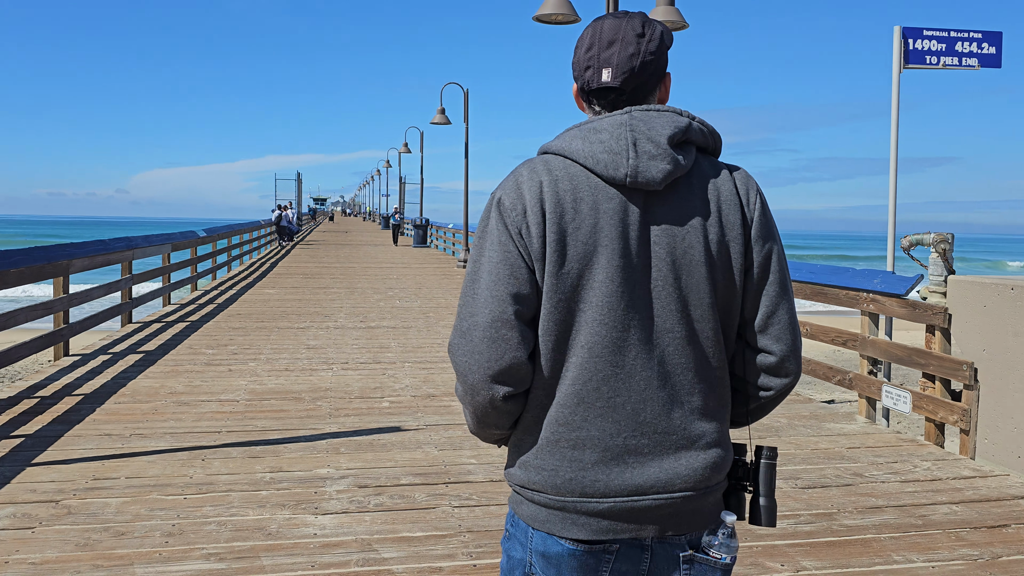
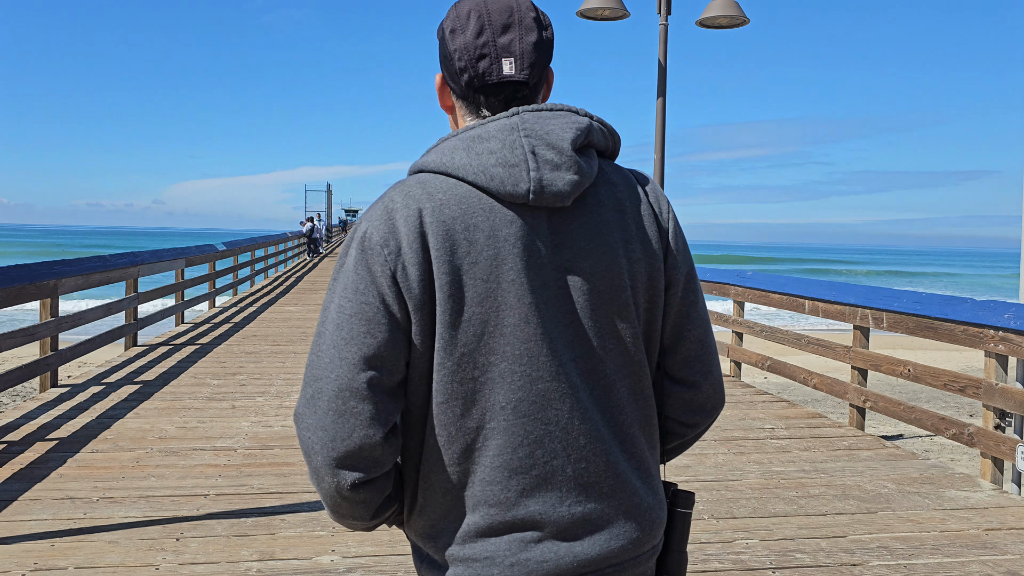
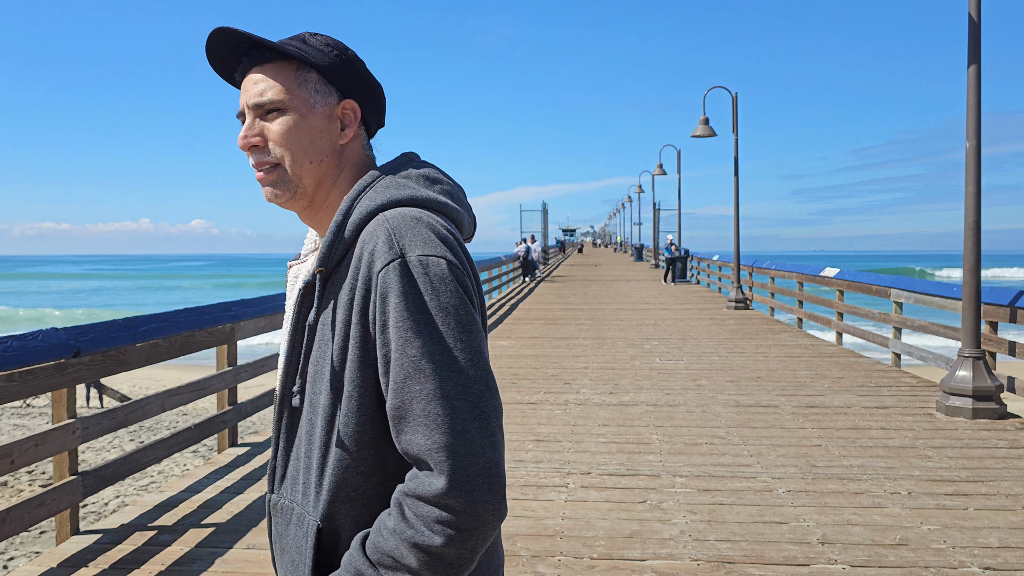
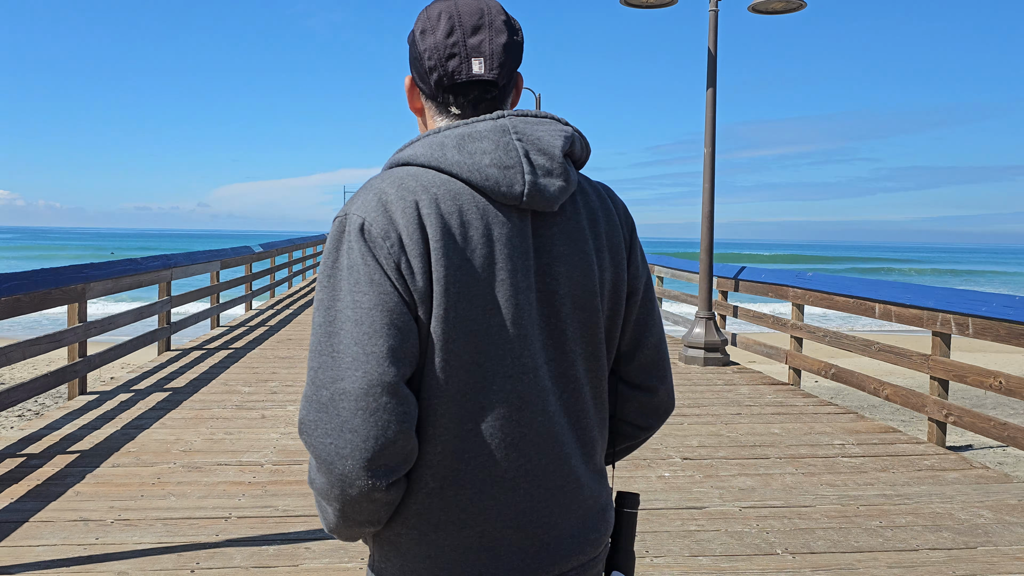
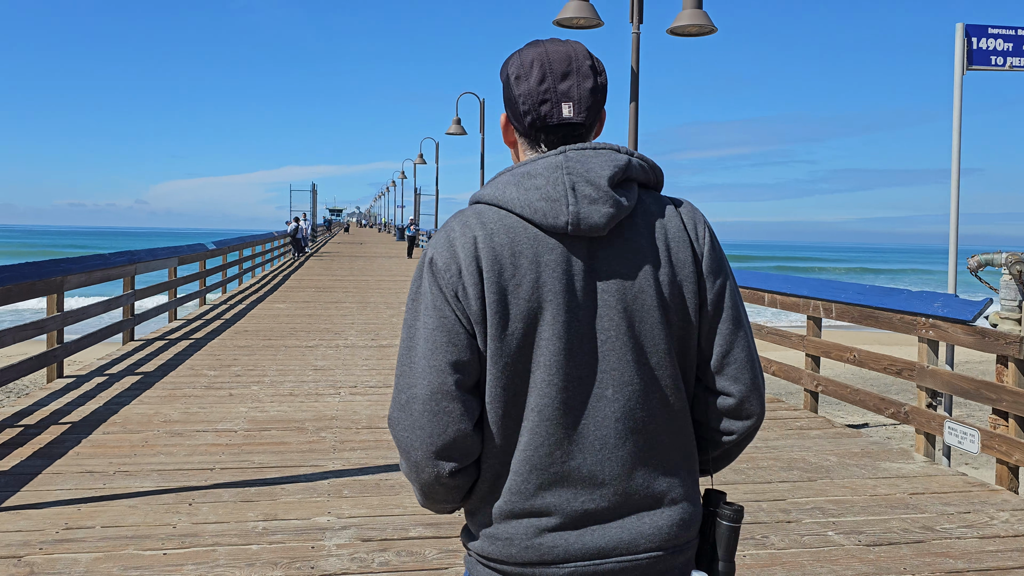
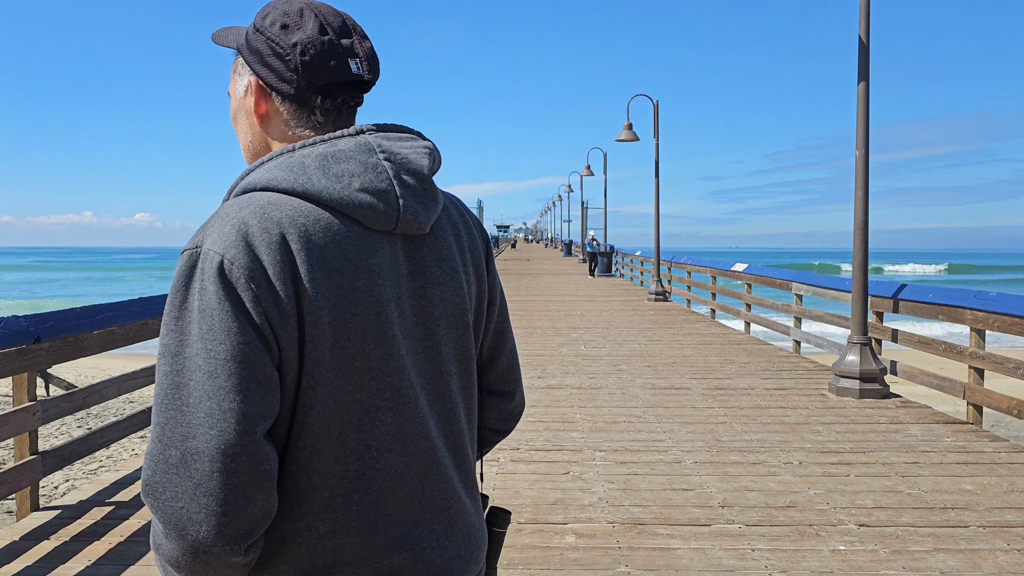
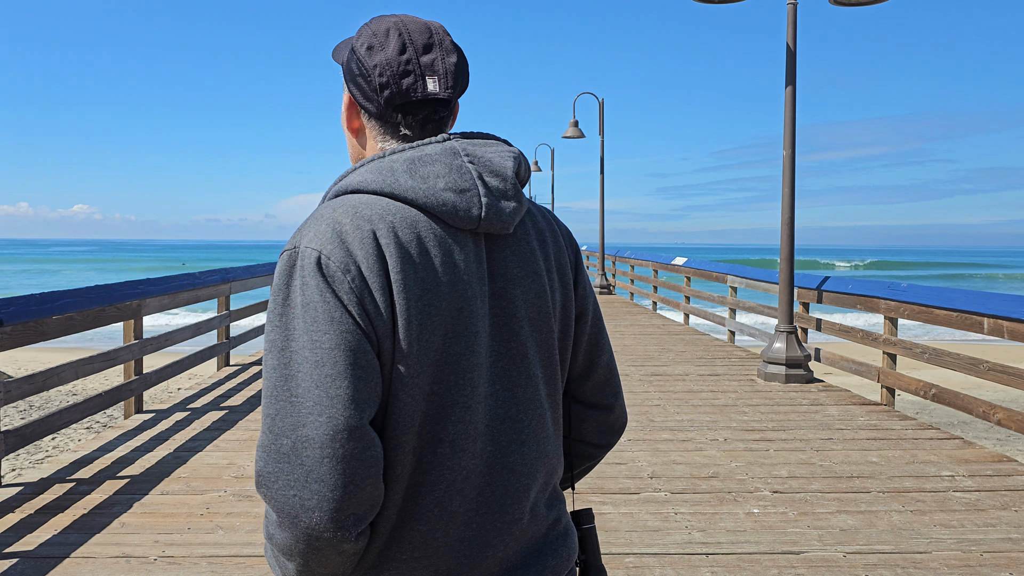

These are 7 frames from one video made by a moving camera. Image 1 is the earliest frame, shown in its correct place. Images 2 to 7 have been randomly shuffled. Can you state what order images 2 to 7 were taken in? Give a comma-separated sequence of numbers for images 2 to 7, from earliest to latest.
5, 2, 4, 7, 6, 3
